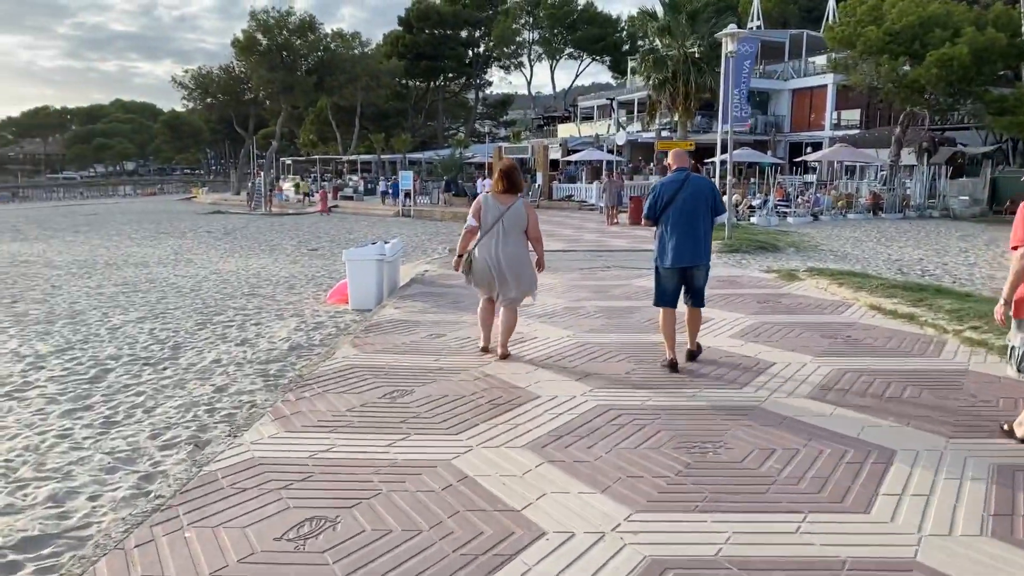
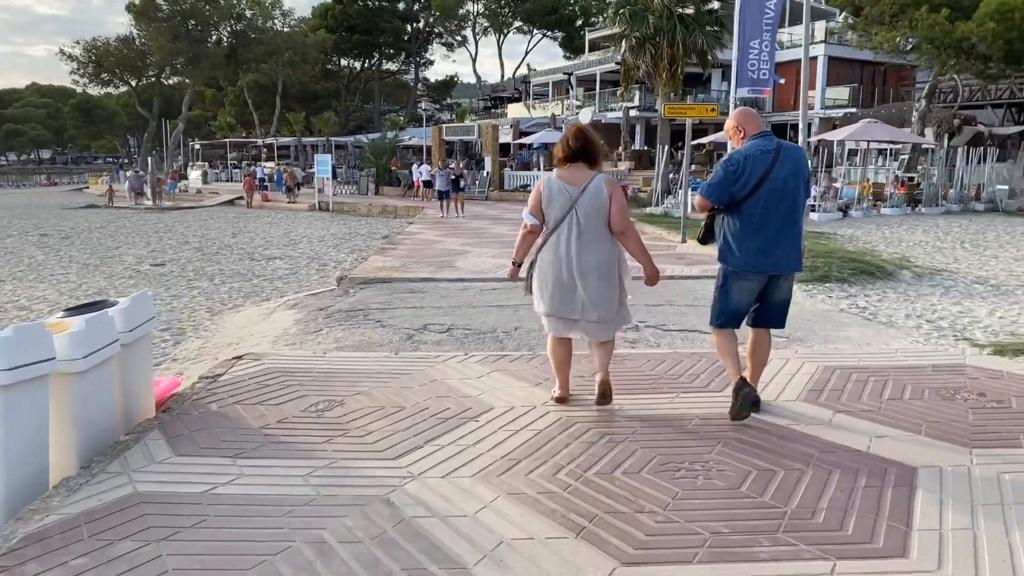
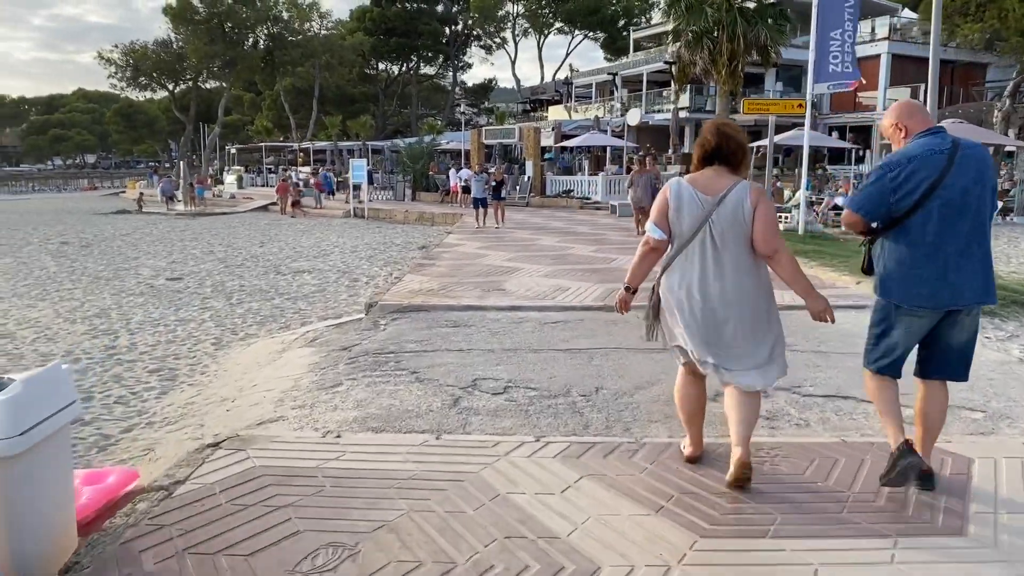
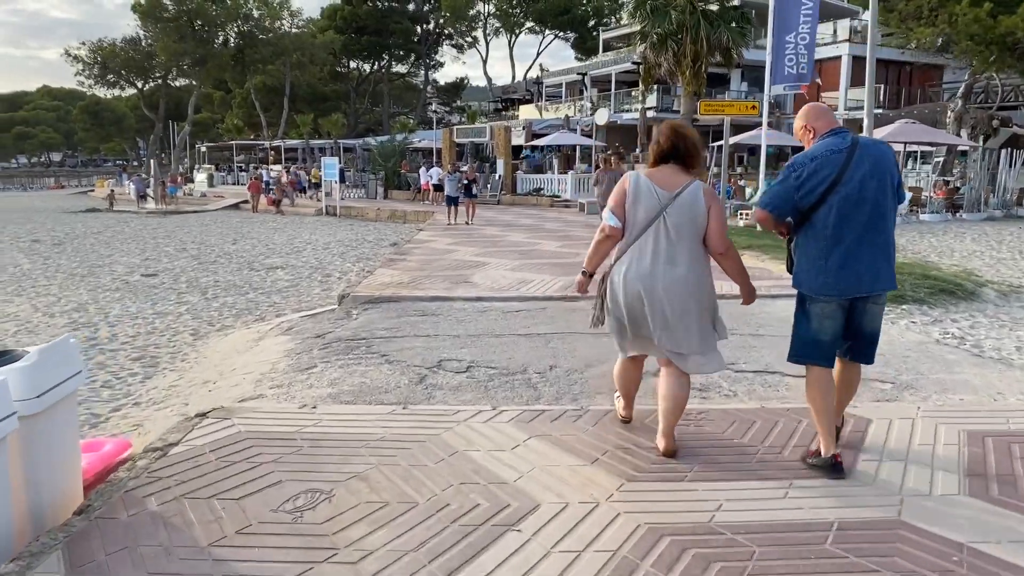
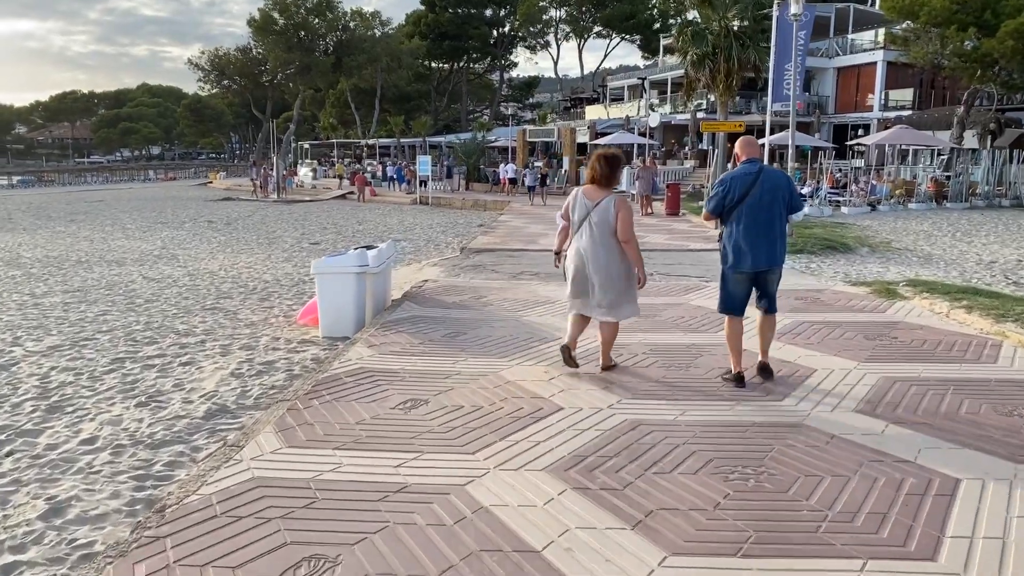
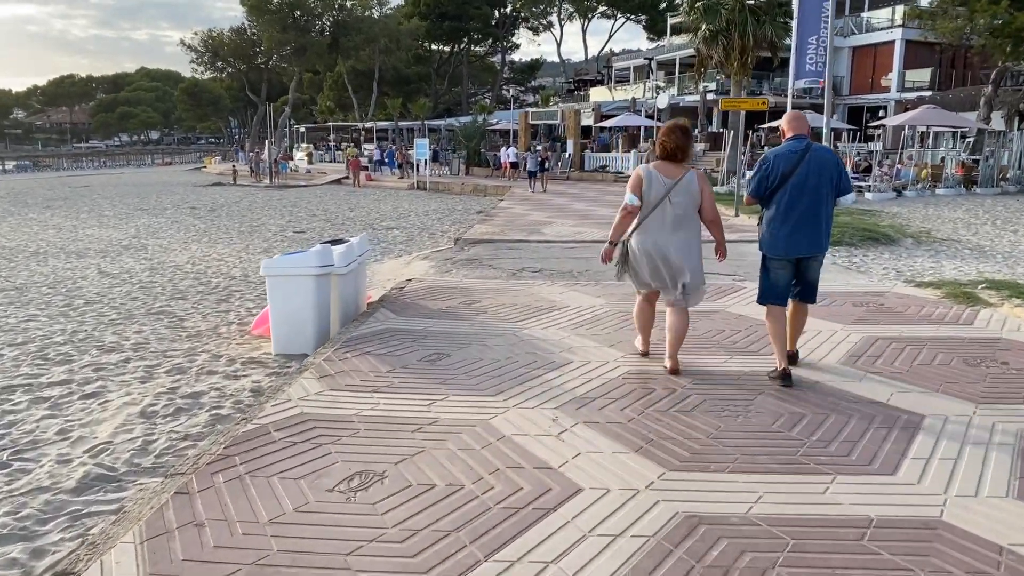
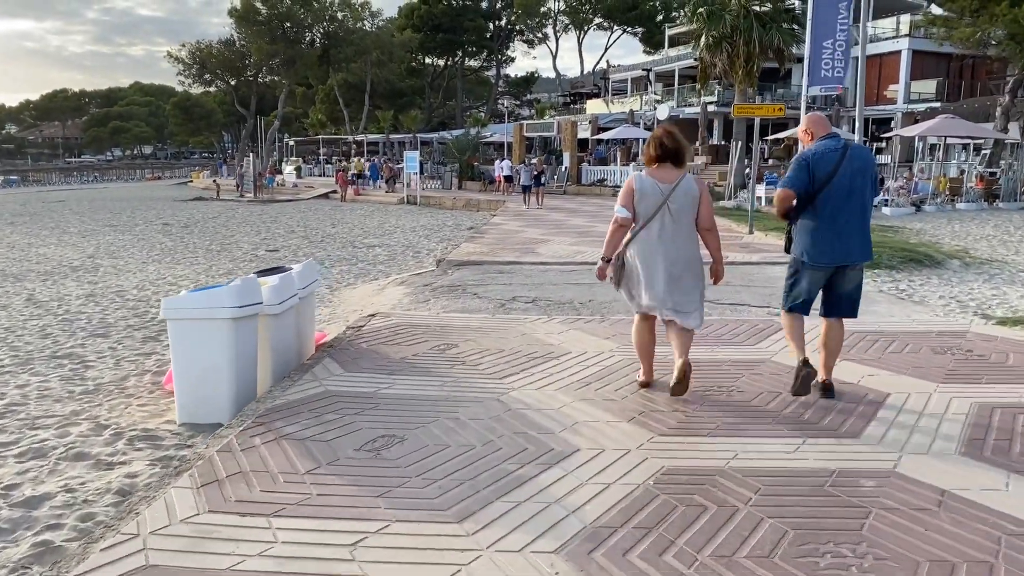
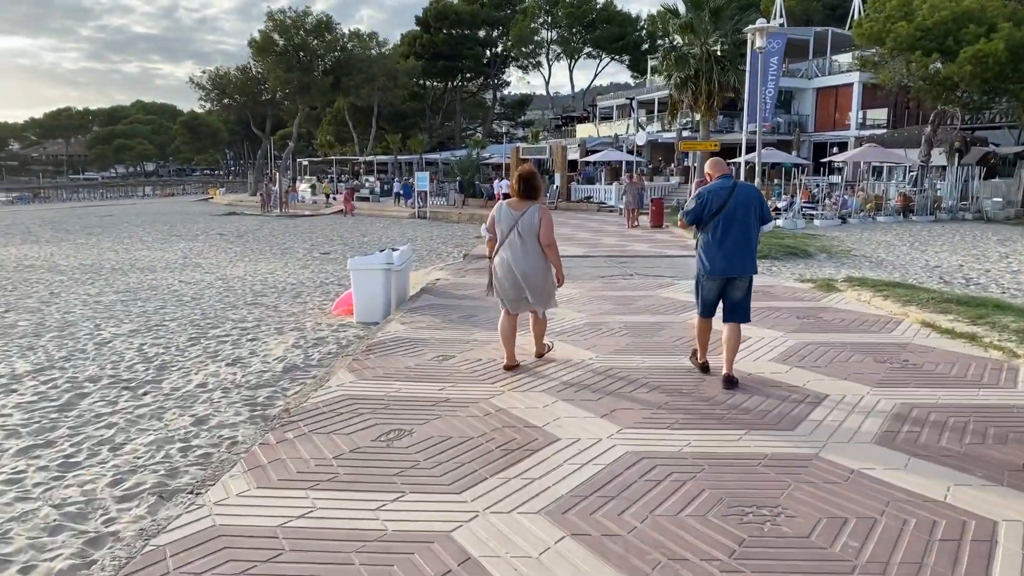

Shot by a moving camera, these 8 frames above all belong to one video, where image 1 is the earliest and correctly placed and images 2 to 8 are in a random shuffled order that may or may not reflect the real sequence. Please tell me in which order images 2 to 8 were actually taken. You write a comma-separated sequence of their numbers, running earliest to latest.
8, 5, 6, 7, 2, 4, 3
